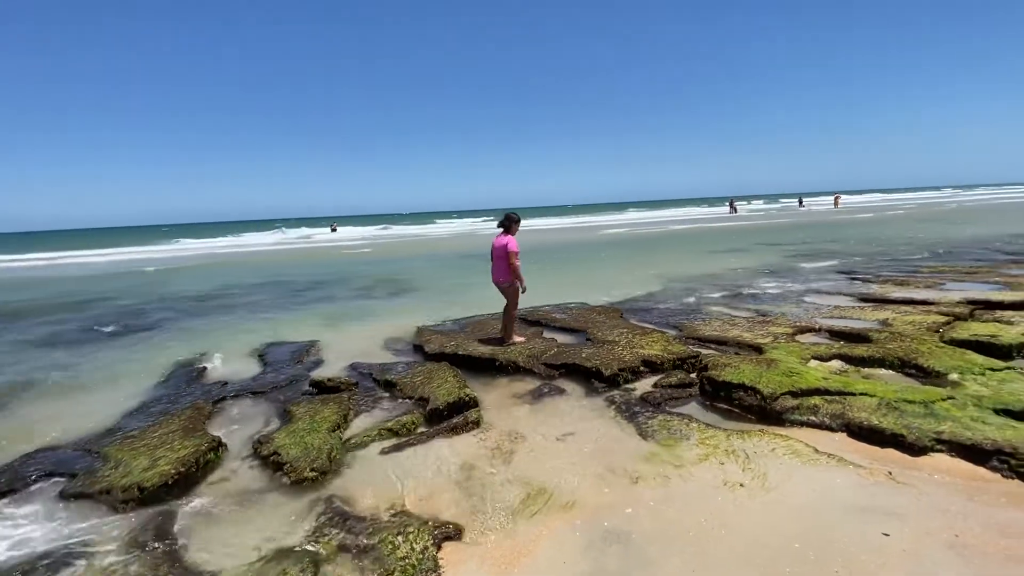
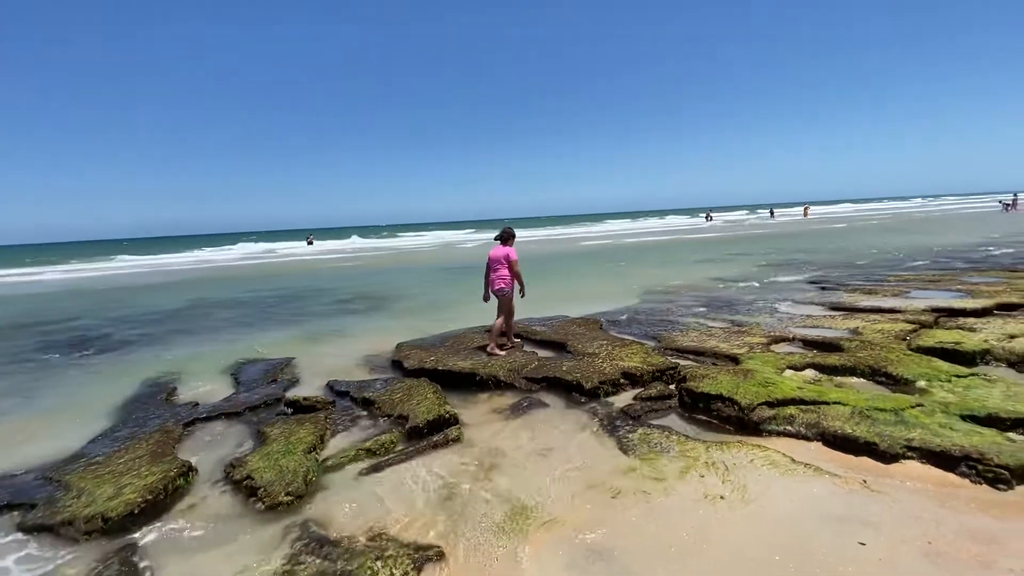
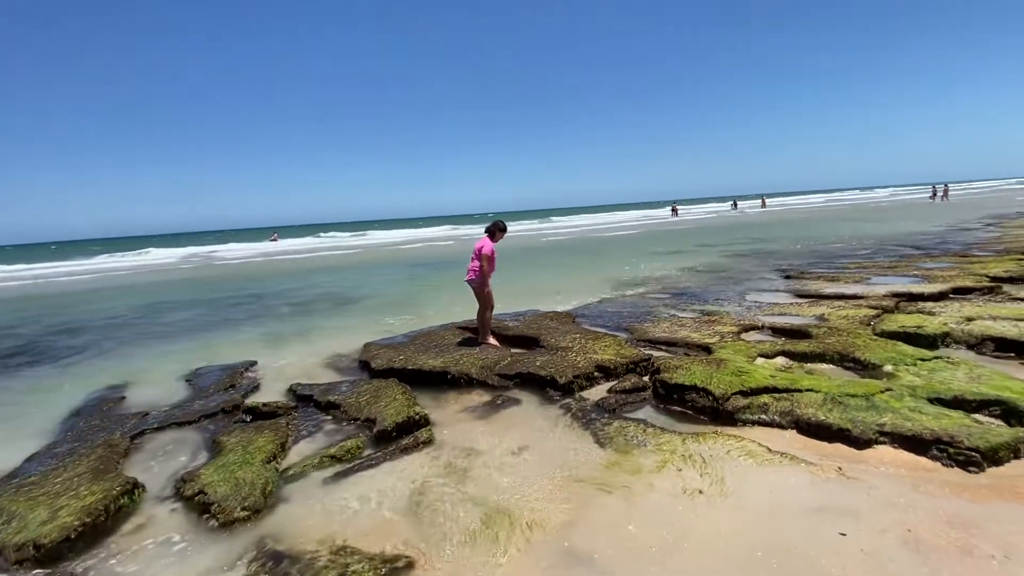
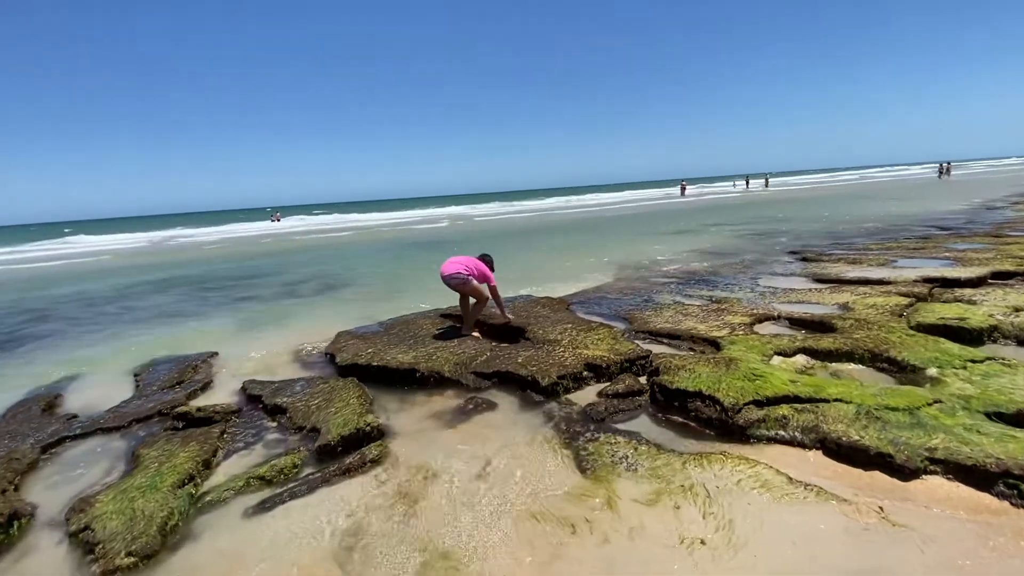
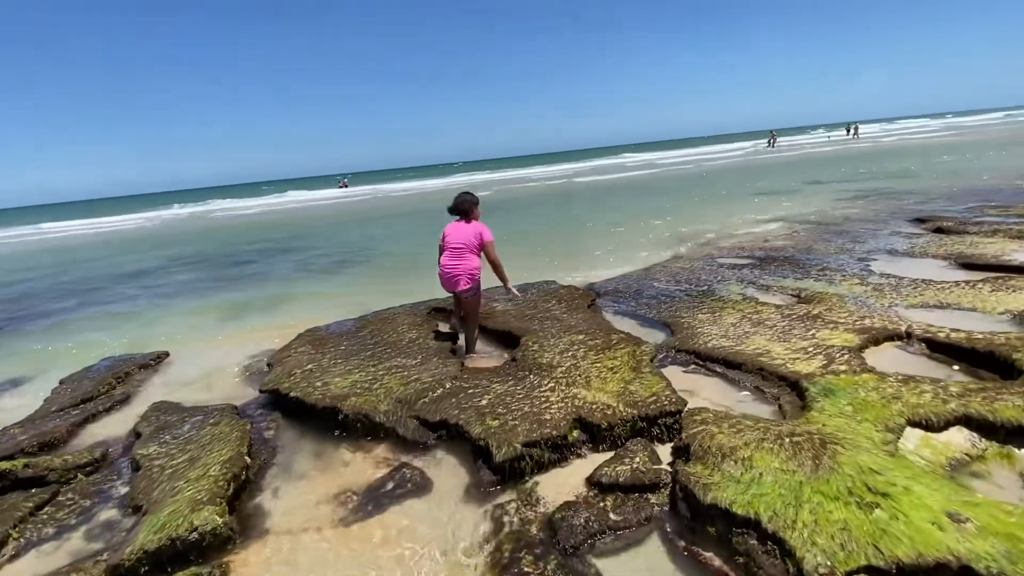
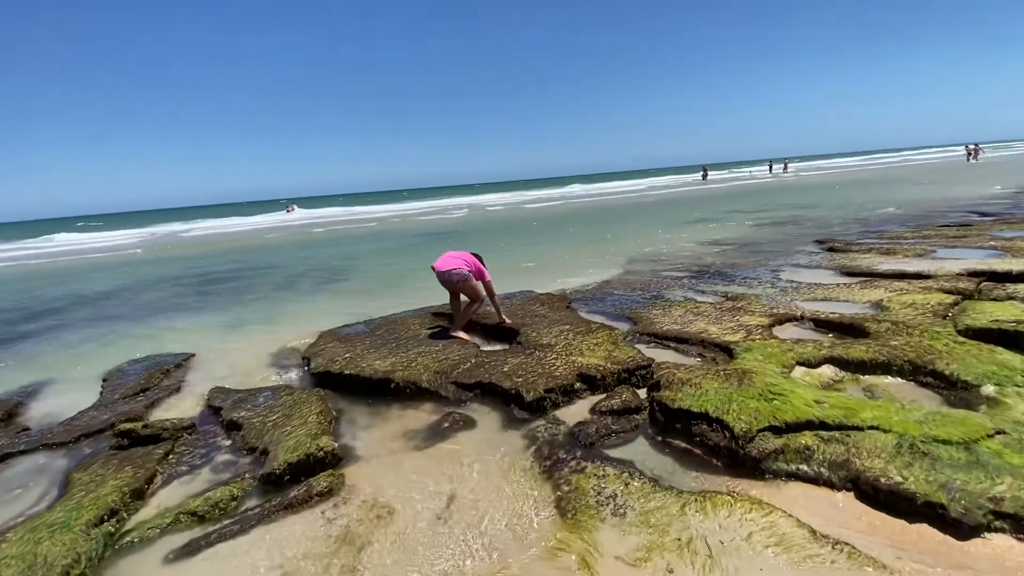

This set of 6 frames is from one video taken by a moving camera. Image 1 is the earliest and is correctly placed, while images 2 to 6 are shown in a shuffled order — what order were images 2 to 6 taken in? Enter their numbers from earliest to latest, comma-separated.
2, 3, 4, 6, 5
